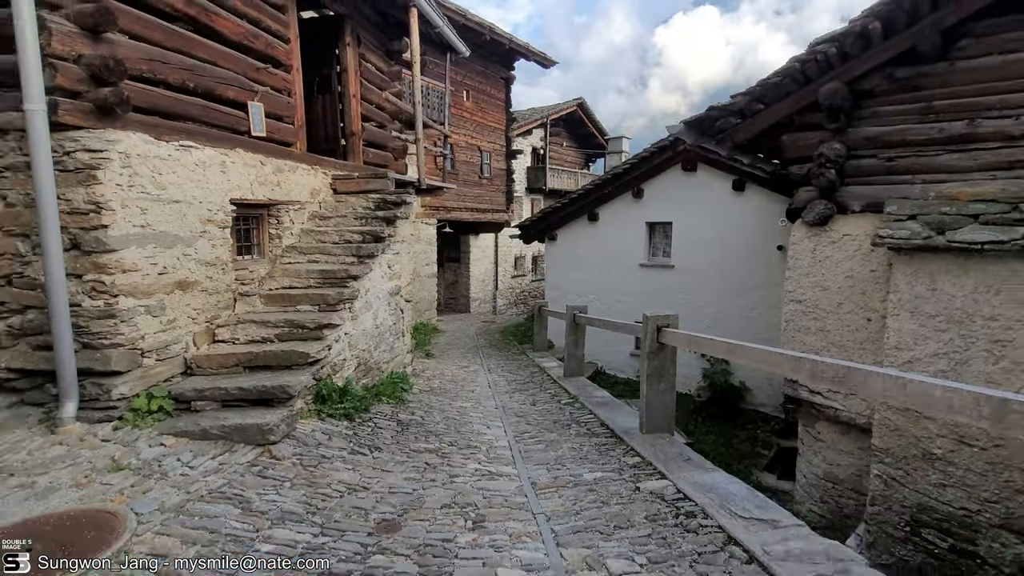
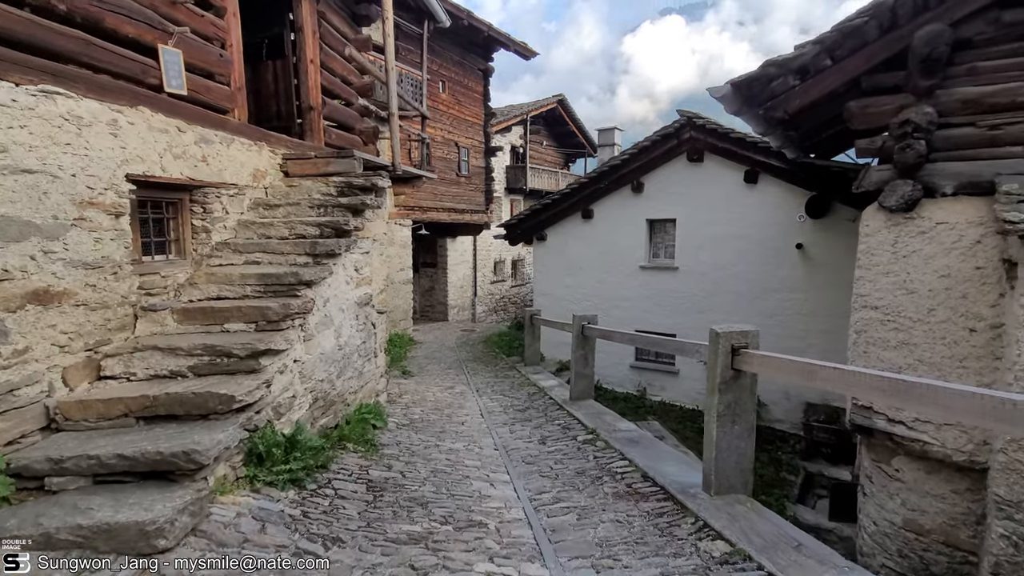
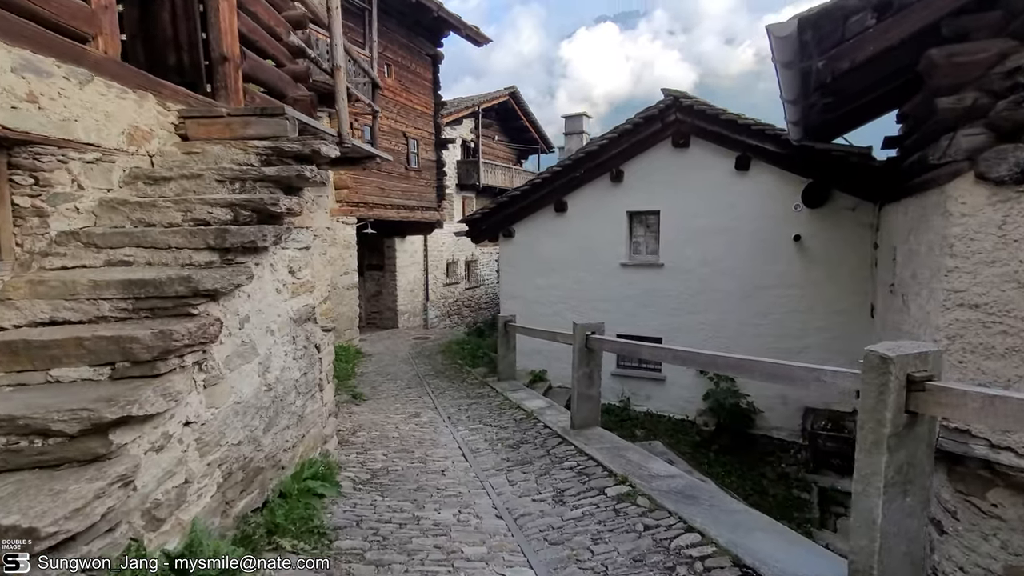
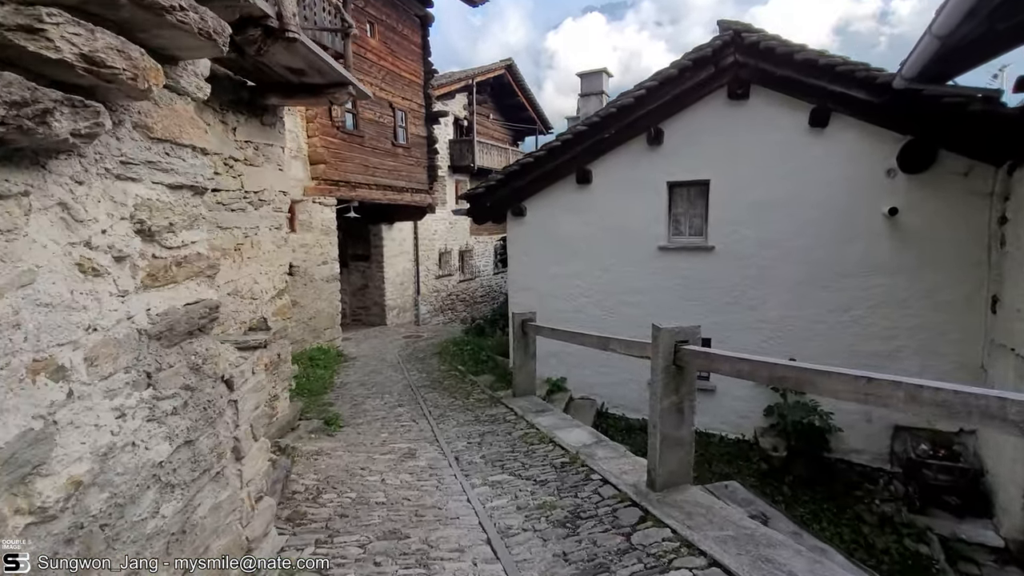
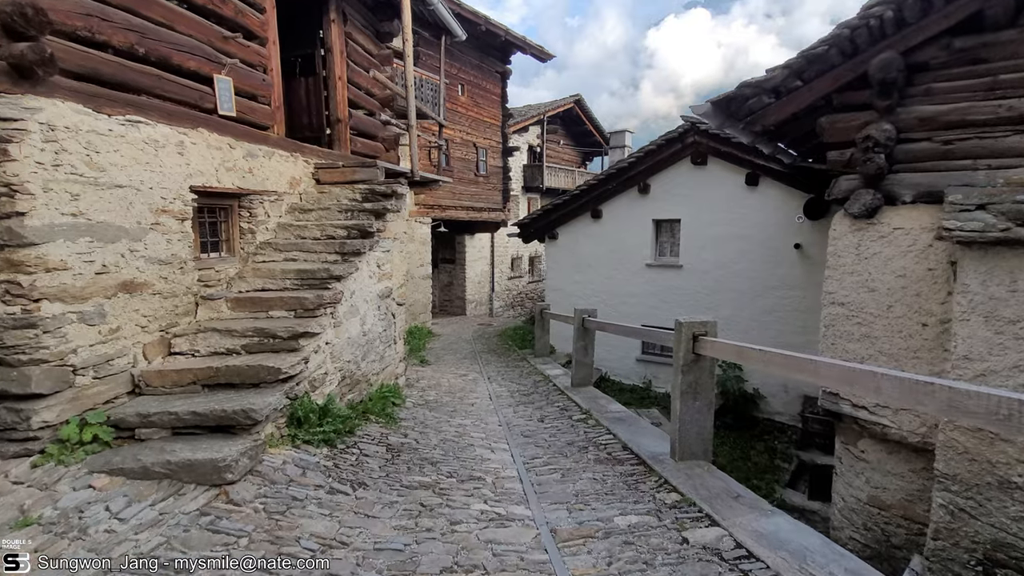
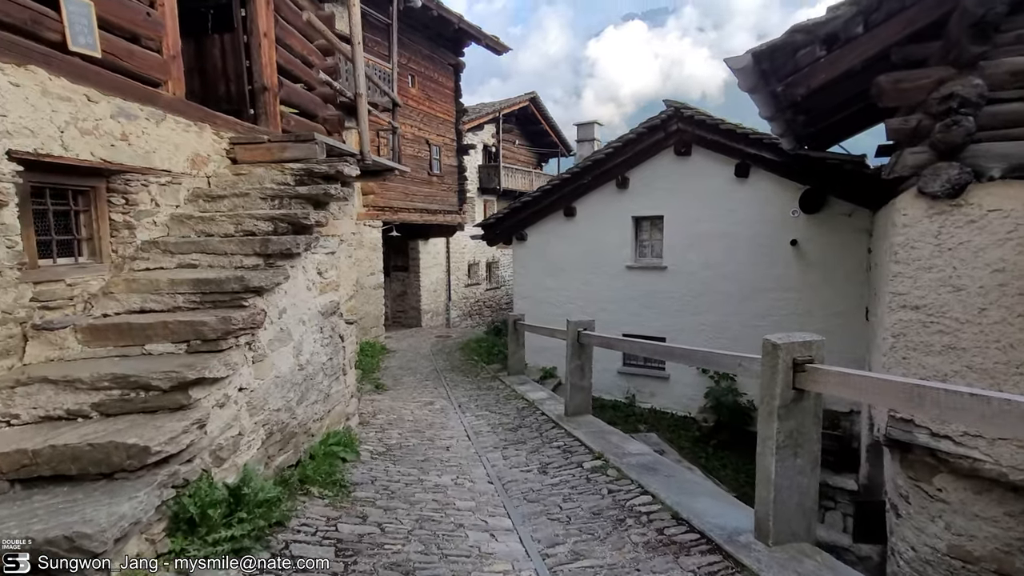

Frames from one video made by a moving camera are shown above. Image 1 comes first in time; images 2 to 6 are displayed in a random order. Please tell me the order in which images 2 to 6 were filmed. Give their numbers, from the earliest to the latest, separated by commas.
5, 2, 6, 3, 4
